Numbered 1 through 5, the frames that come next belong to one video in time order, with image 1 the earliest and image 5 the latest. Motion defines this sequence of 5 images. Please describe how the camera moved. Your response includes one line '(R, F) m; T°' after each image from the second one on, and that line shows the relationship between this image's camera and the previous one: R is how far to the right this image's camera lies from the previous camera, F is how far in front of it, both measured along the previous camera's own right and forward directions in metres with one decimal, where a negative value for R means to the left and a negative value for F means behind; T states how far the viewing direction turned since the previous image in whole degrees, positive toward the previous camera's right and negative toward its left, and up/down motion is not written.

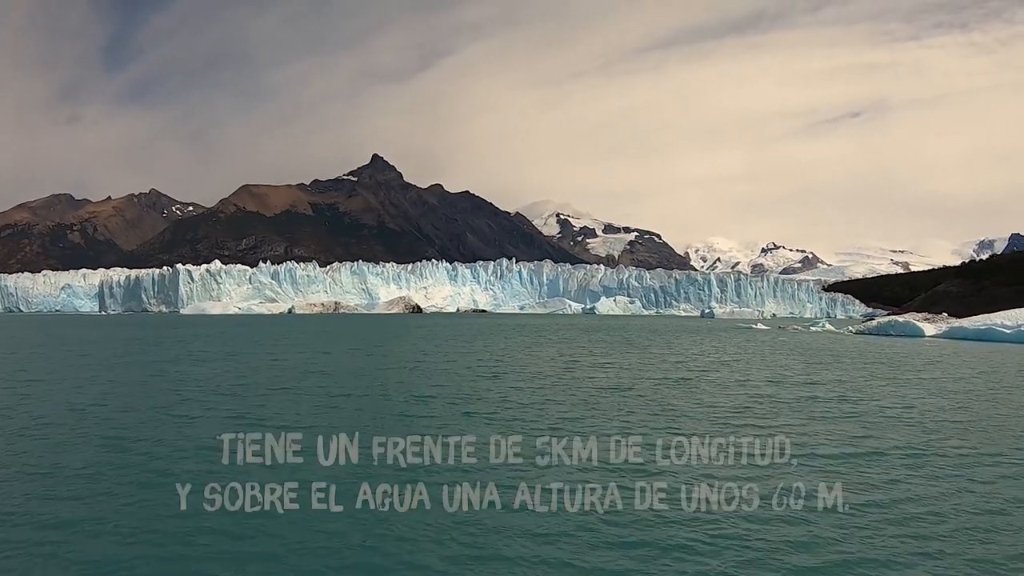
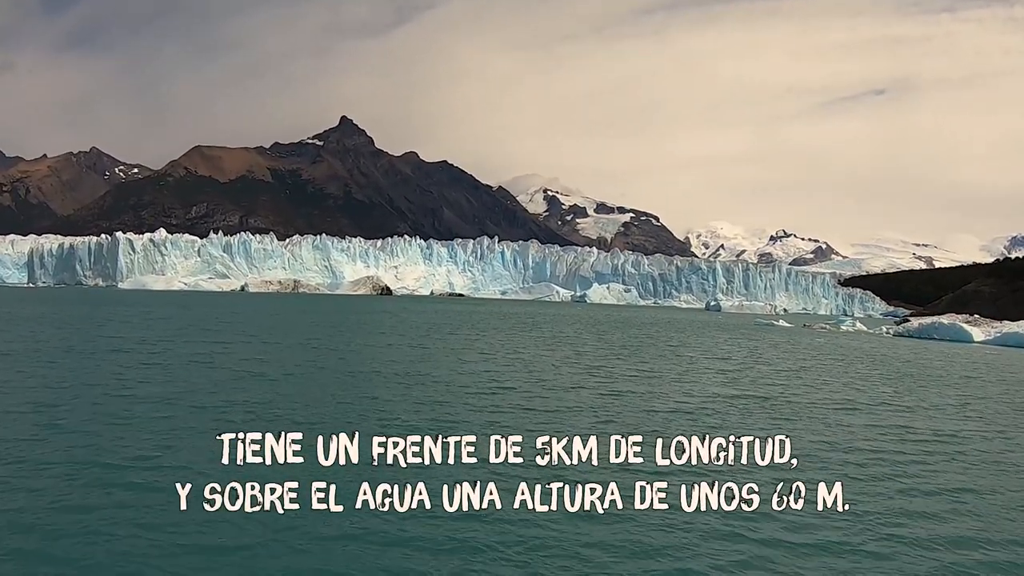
(-0.1, +6.9) m; +2°
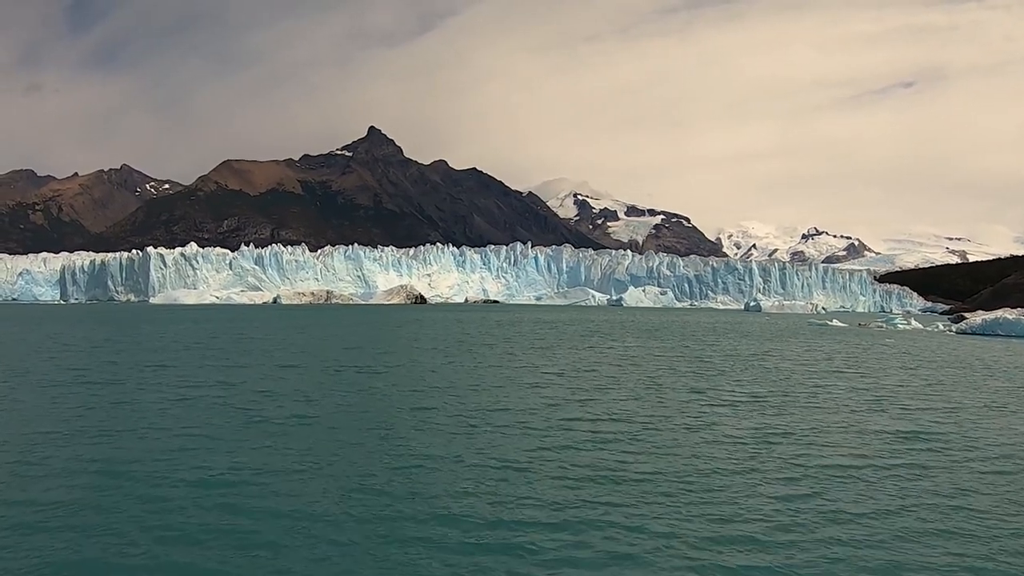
(-2.4, +0.2) m; 0°
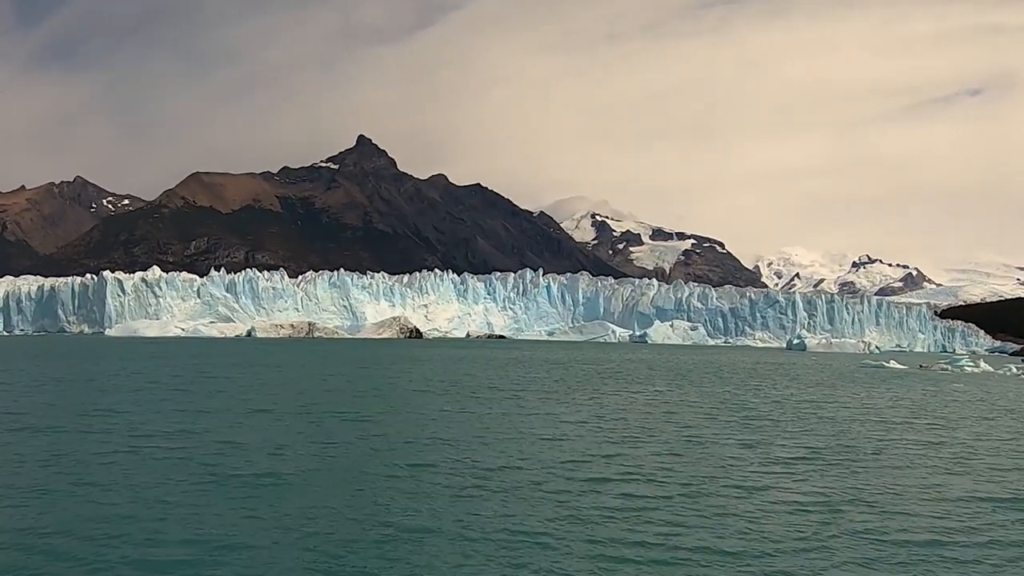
(-1.1, +7.3) m; +1°
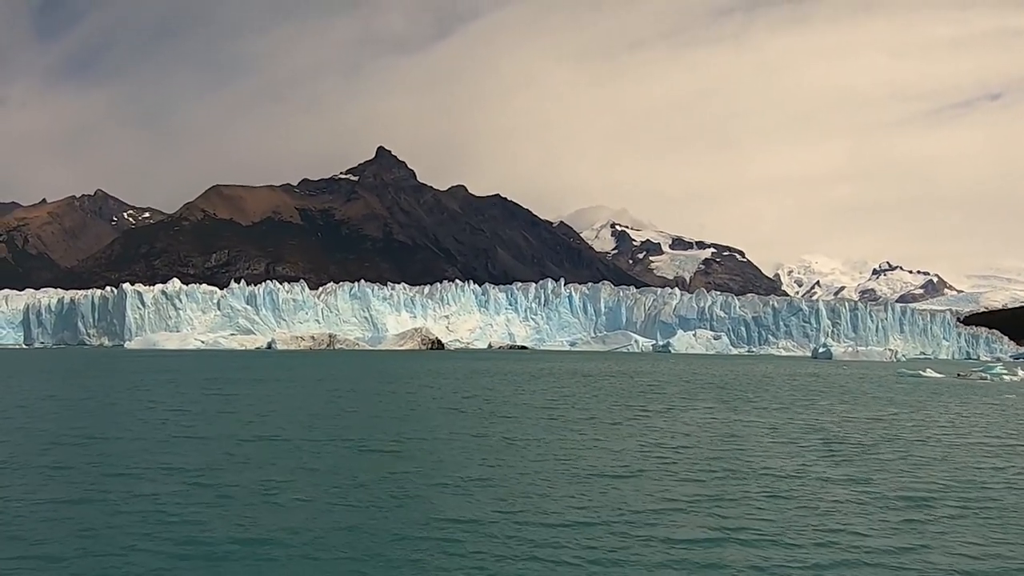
(-1.4, +0.1) m; 0°
